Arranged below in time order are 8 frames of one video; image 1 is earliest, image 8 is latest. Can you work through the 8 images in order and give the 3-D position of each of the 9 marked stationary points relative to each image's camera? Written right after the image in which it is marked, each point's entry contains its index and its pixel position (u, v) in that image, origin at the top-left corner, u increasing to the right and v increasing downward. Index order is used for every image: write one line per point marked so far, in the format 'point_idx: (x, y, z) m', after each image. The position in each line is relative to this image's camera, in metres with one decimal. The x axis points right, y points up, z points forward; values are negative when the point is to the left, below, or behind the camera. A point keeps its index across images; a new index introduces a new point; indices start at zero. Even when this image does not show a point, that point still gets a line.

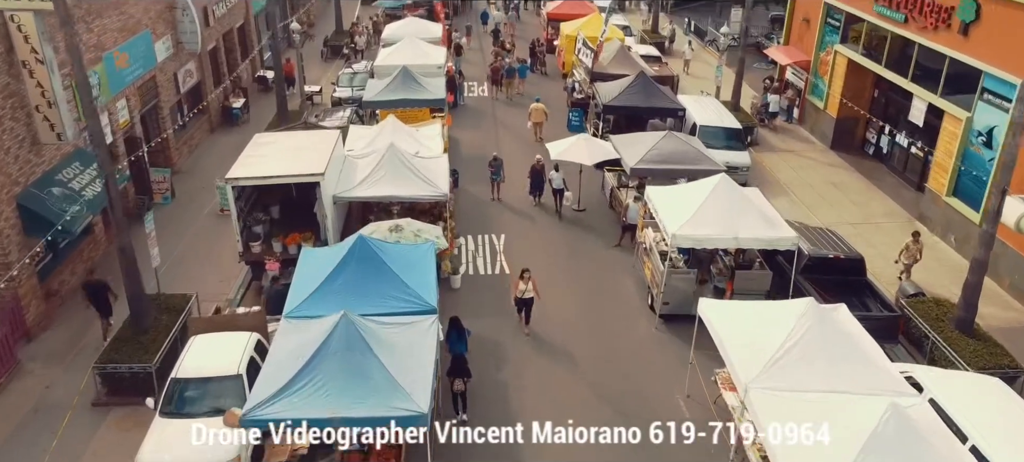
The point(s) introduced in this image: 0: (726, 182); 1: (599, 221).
0: (+4.0, +0.9, +15.1) m
1: (+2.1, +0.3, +19.5) m
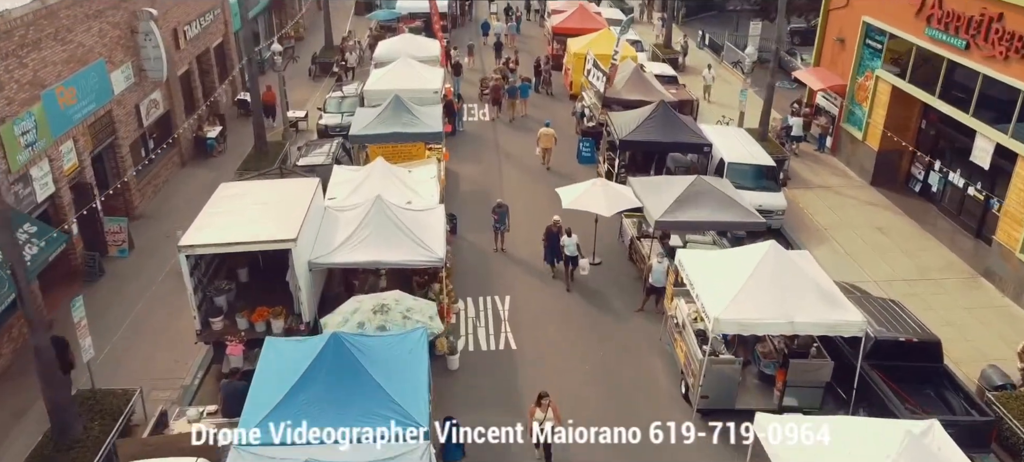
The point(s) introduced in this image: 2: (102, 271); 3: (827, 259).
0: (+4.2, -0.3, +12.7) m
1: (+2.2, -0.9, +17.0) m
2: (-8.4, -0.8, +16.5) m
3: (+7.0, -0.6, +18.1) m
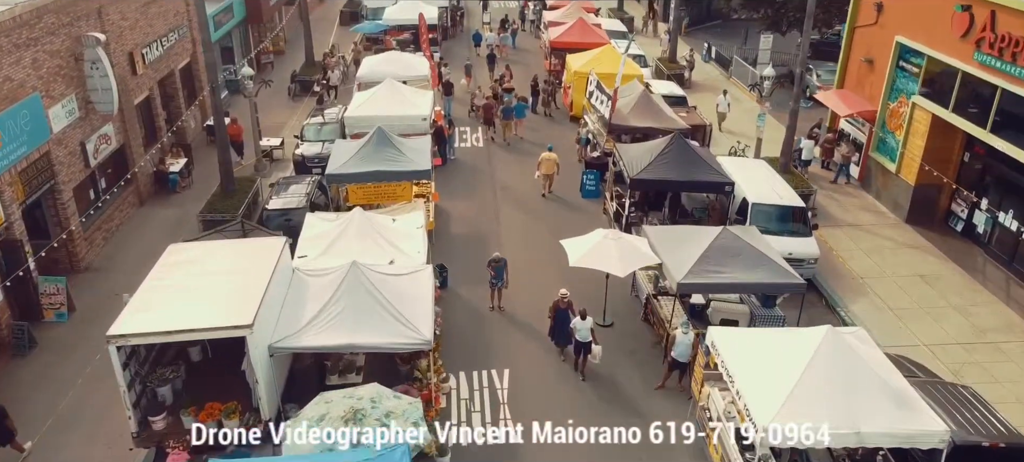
0: (+4.2, -1.4, +10.5) m
1: (+2.2, -2.0, +14.8) m
2: (-8.4, -2.0, +14.2) m
3: (+7.0, -1.7, +15.9) m
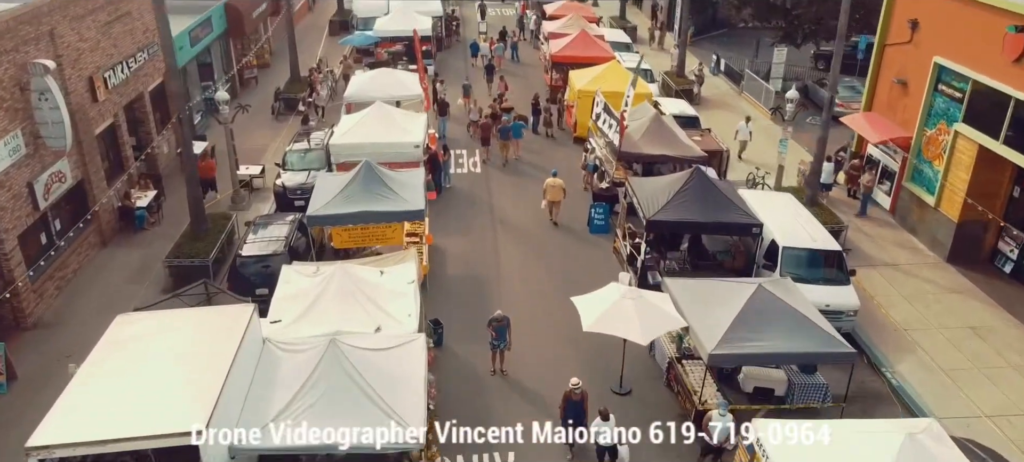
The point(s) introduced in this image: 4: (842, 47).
0: (+4.3, -2.3, +8.6) m
1: (+2.3, -2.9, +13.0) m
2: (-8.3, -2.9, +12.3) m
3: (+7.1, -2.6, +14.1) m
4: (+7.4, +4.1, +18.1) m
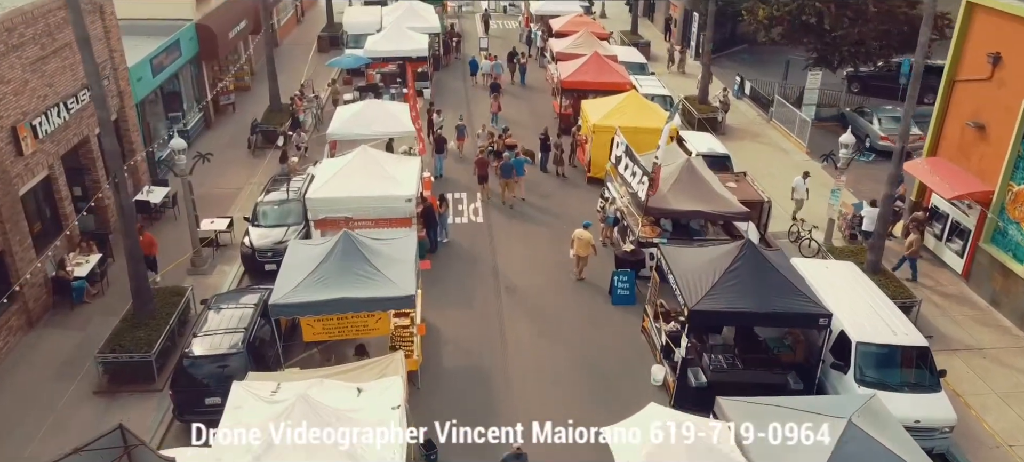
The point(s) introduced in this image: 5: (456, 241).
0: (+4.5, -3.8, +5.6) m
1: (+2.5, -4.4, +10.0) m
2: (-8.1, -4.3, +9.3) m
3: (+7.3, -4.0, +11.1) m
4: (+7.6, +2.7, +15.1) m
5: (-1.3, -0.2, +19.5) m
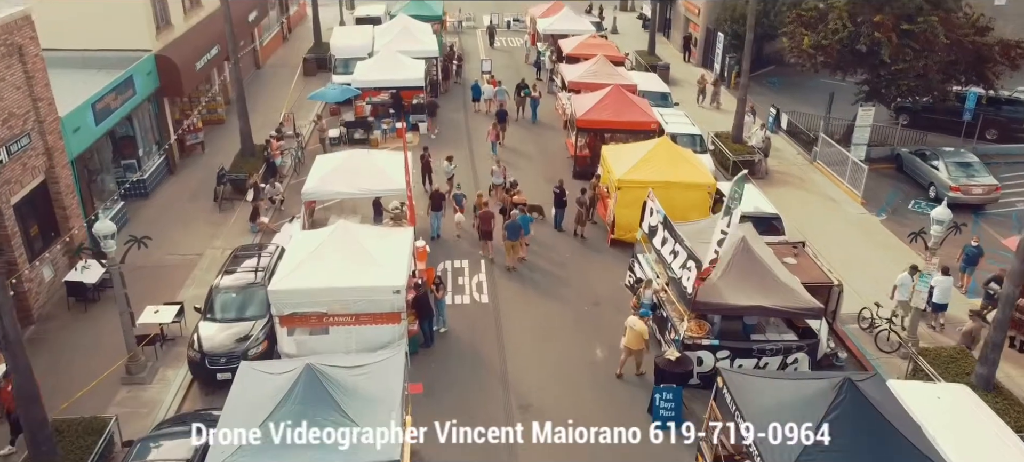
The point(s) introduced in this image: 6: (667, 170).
0: (+4.7, -5.4, +2.2) m
1: (+2.7, -6.1, +6.5) m
2: (-7.9, -6.0, +5.8) m
3: (+7.5, -5.7, +7.7) m
4: (+7.8, +1.0, +11.7) m
5: (-1.1, -1.9, +16.1) m
6: (+3.5, +1.4, +18.7) m
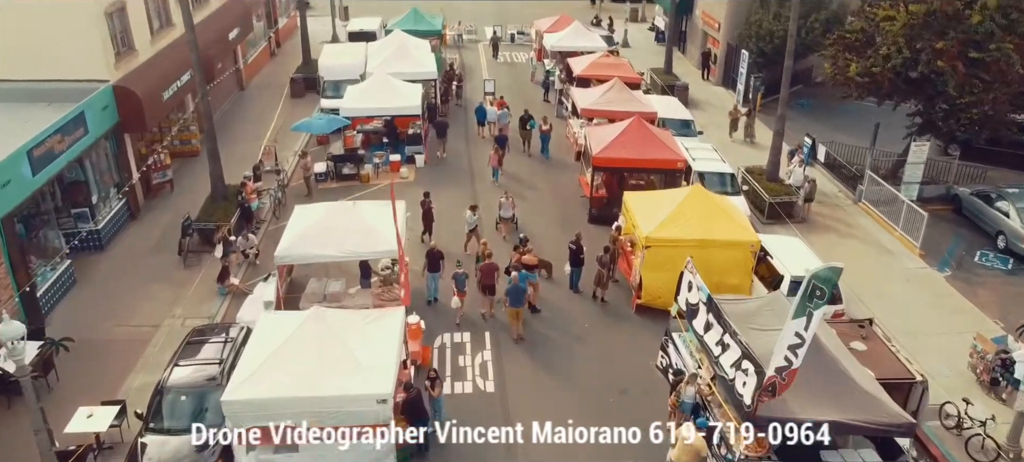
0: (+4.9, -6.7, -0.6) m
1: (+2.9, -7.4, +3.8) m
2: (-7.7, -7.3, +3.1) m
3: (+7.7, -7.0, +4.9) m
4: (+8.0, -0.3, +9.0) m
5: (-0.9, -3.3, +13.3) m
6: (+3.7, +0.1, +16.0) m
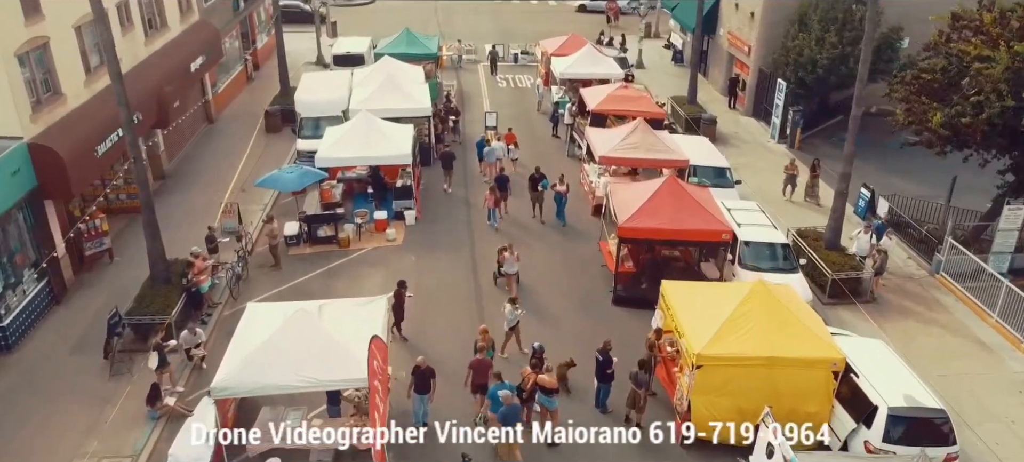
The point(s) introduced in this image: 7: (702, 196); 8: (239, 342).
0: (+5.1, -8.4, -4.3) m
1: (+3.1, -9.1, +0.1) m
2: (-7.5, -9.1, -0.6) m
3: (+7.9, -8.7, +1.2) m
4: (+8.2, -2.1, +5.3) m
5: (-0.7, -5.0, +9.6) m
6: (+3.9, -1.7, +12.3) m
7: (+4.2, +0.7, +17.6) m
8: (-4.2, -1.7, +12.5) m
